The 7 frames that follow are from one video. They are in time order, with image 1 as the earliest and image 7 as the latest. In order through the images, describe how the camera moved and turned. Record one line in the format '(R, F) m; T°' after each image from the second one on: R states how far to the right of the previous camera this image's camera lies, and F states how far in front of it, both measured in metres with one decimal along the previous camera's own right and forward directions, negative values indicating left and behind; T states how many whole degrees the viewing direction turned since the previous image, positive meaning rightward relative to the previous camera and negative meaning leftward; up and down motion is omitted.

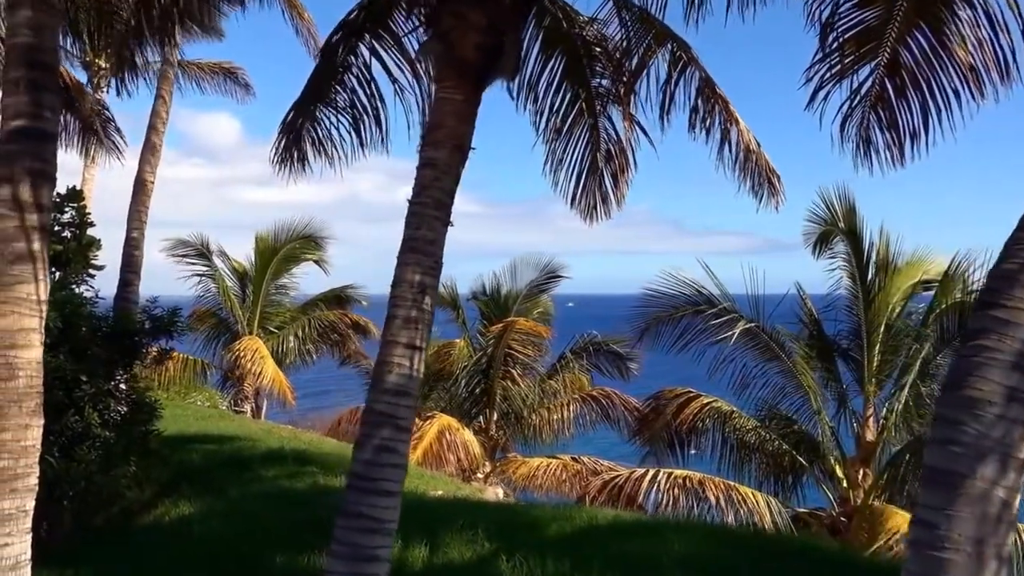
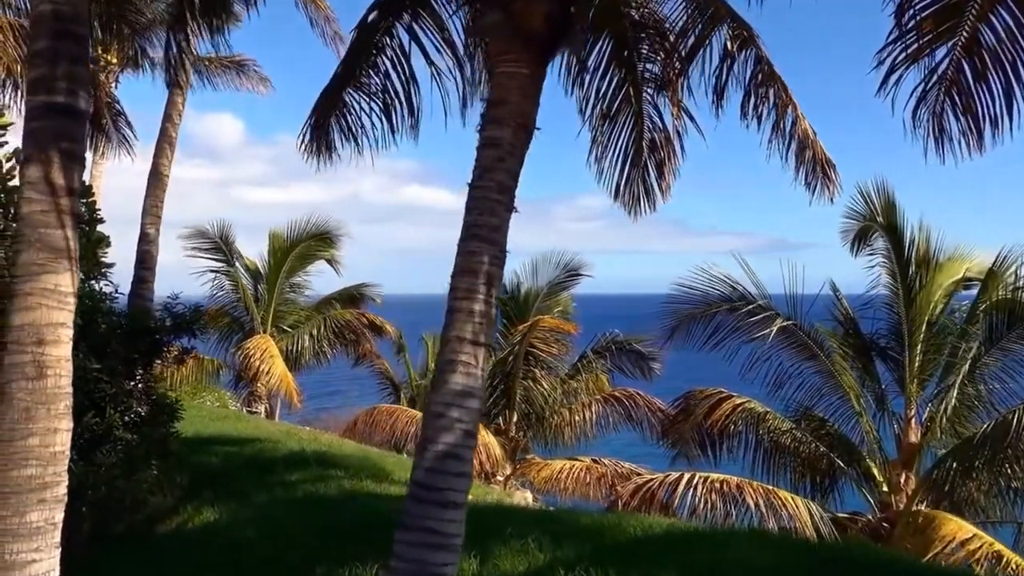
(-0.3, +0.4) m; 0°
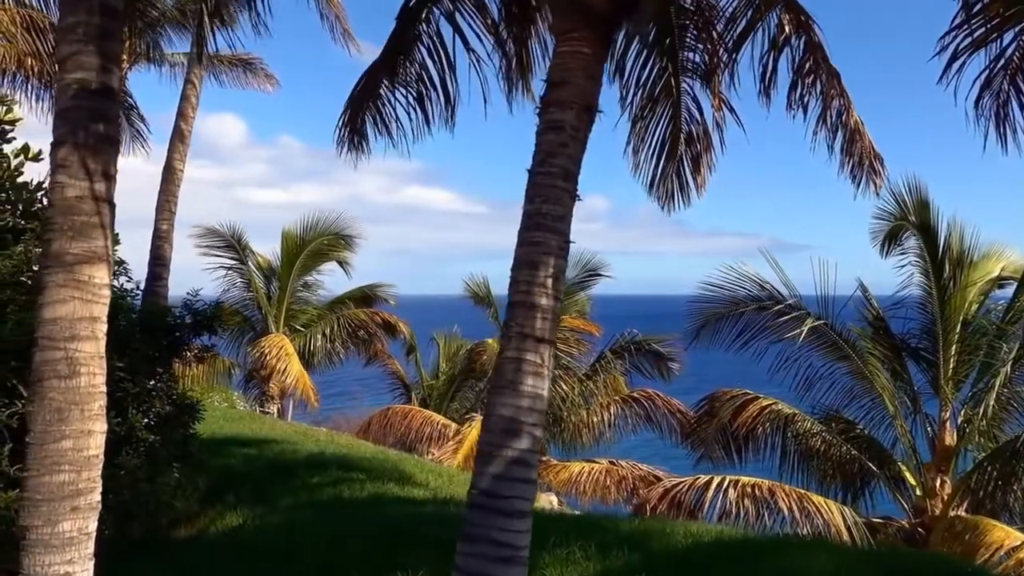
(-0.3, +0.3) m; 0°
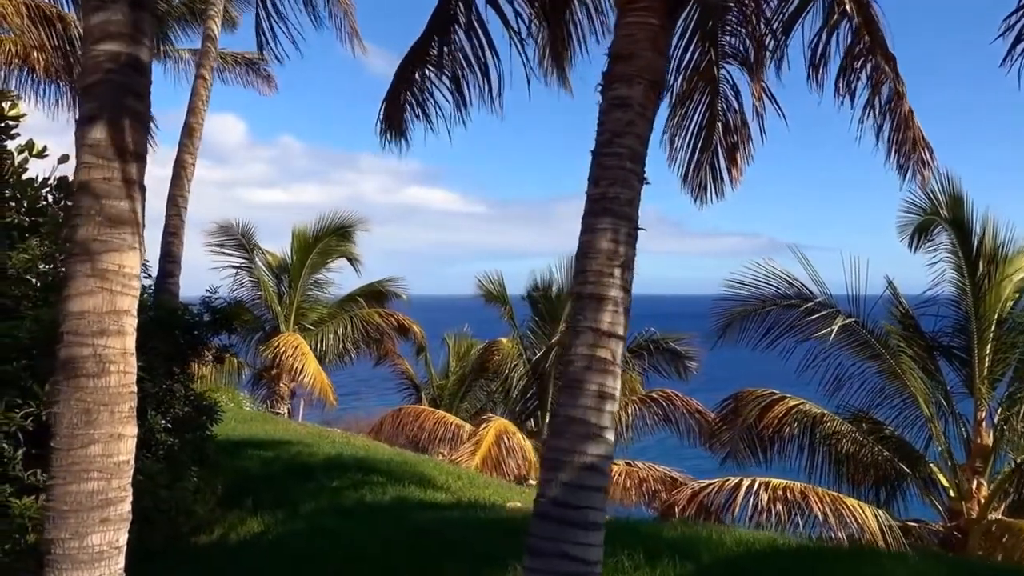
(-0.2, +0.3) m; 0°
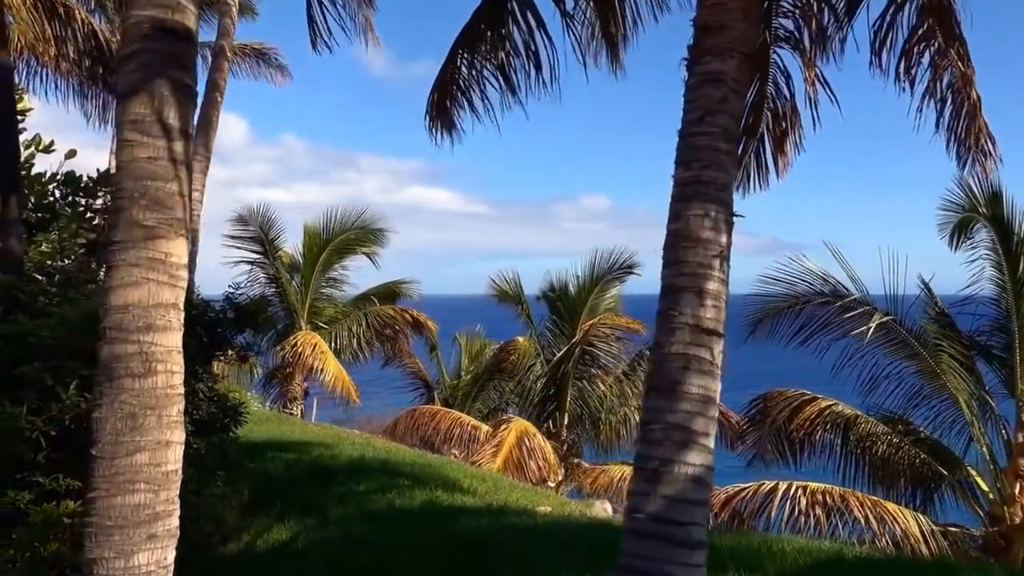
(-0.3, +0.3) m; 0°
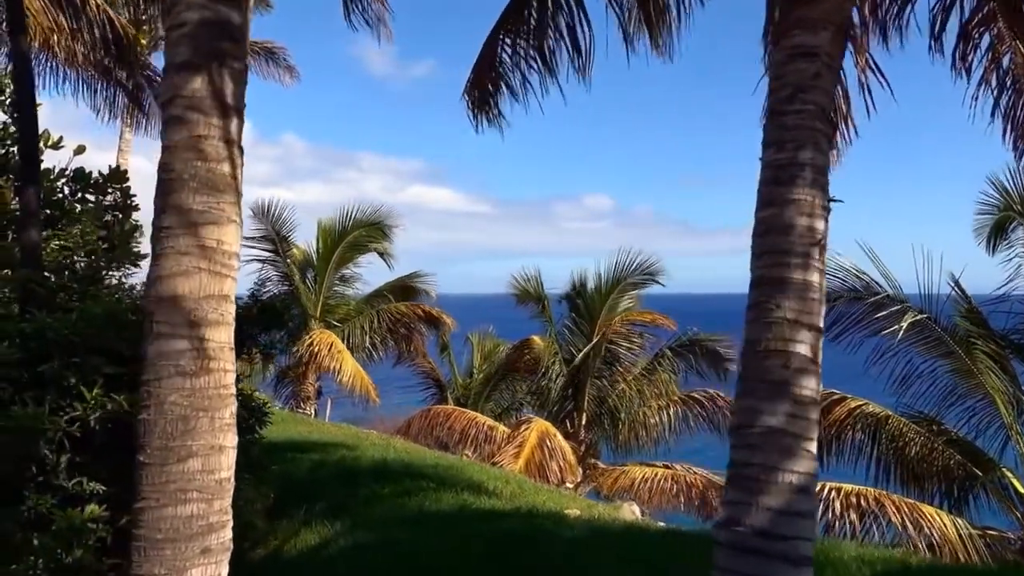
(-0.2, +0.2) m; 0°
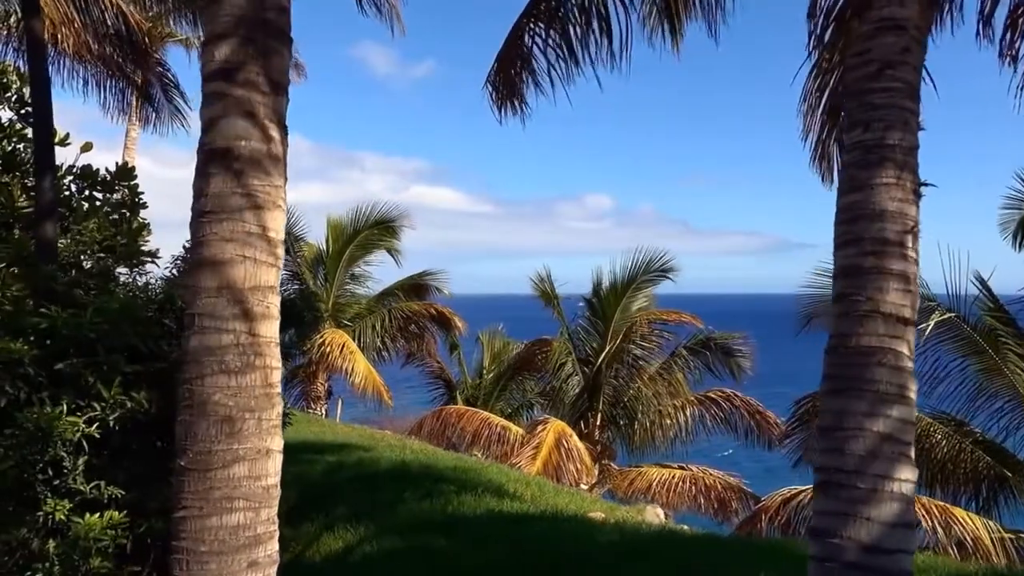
(-0.2, +0.2) m; 0°
